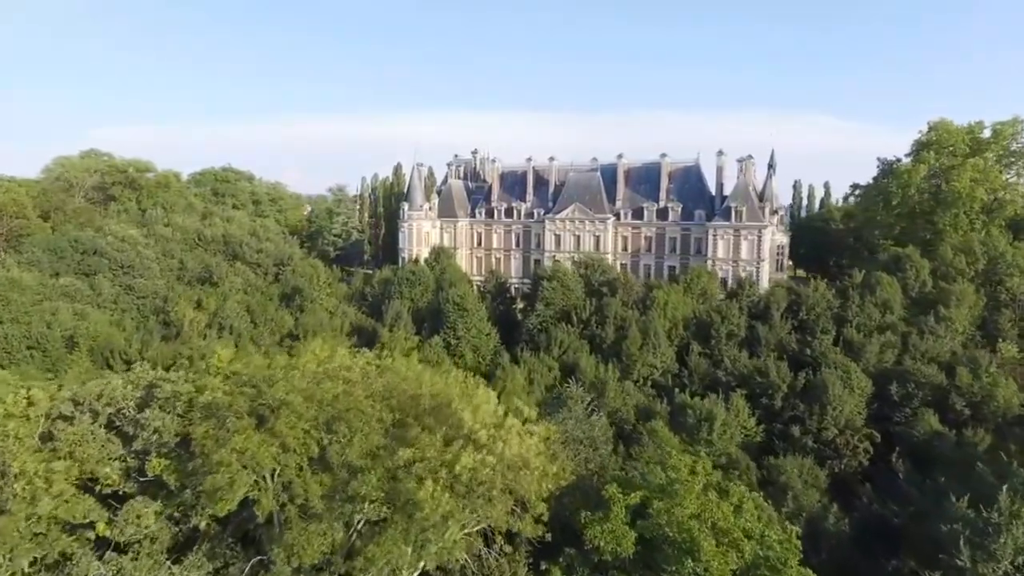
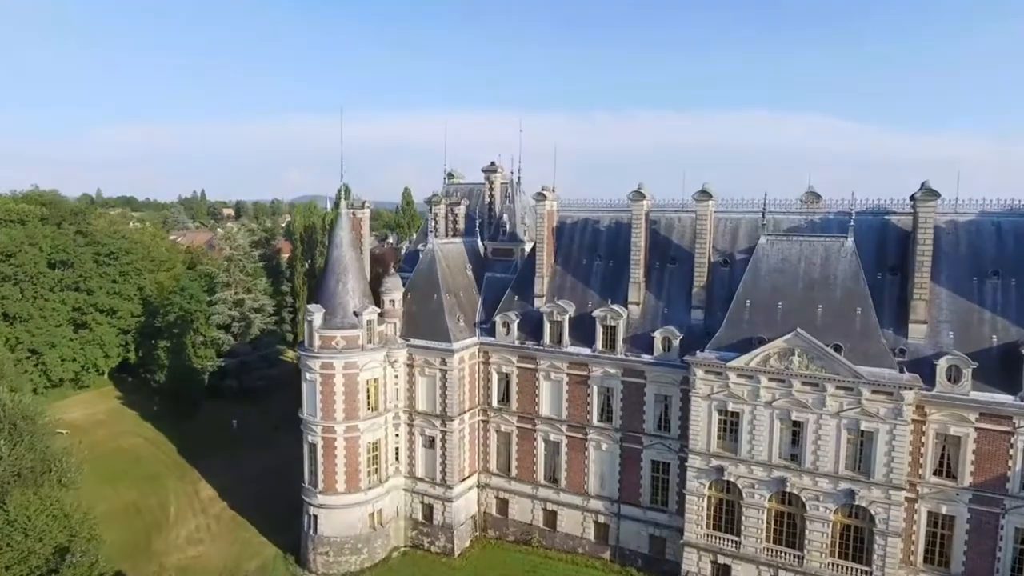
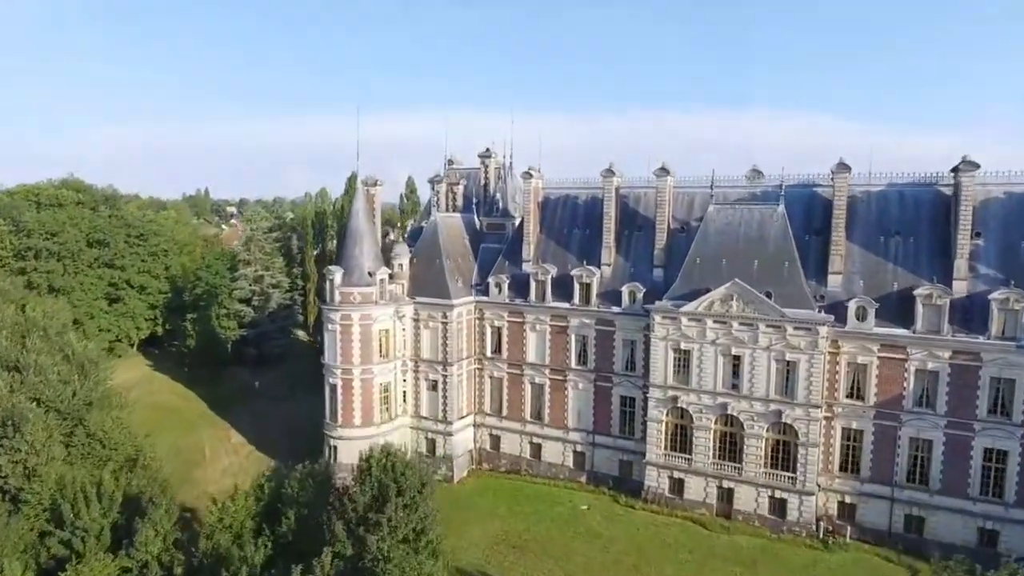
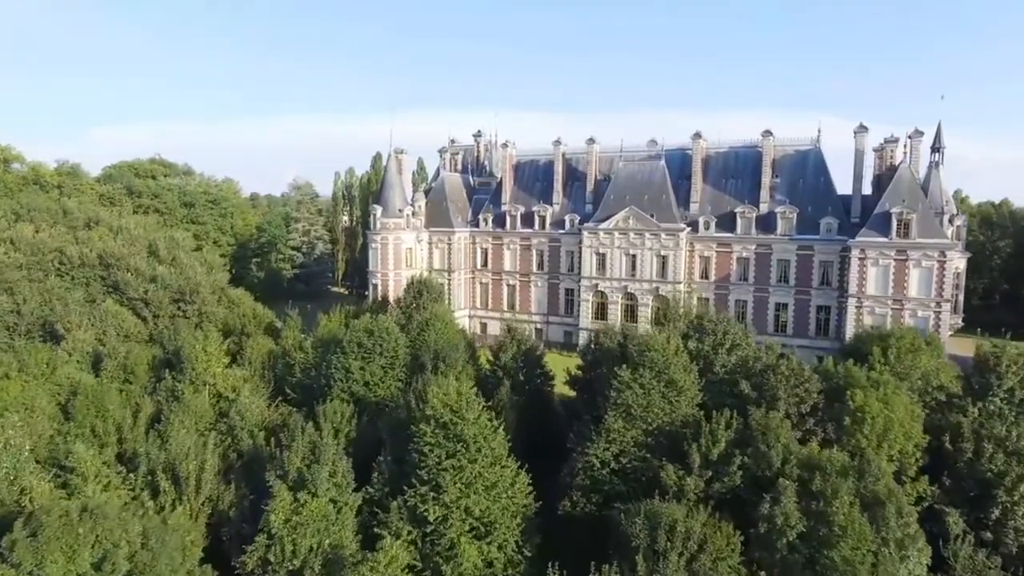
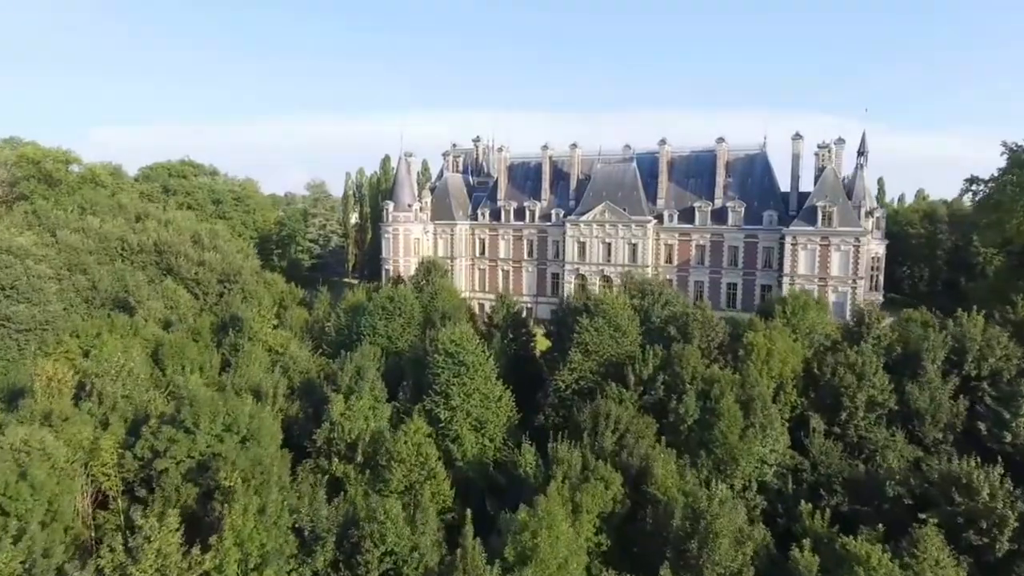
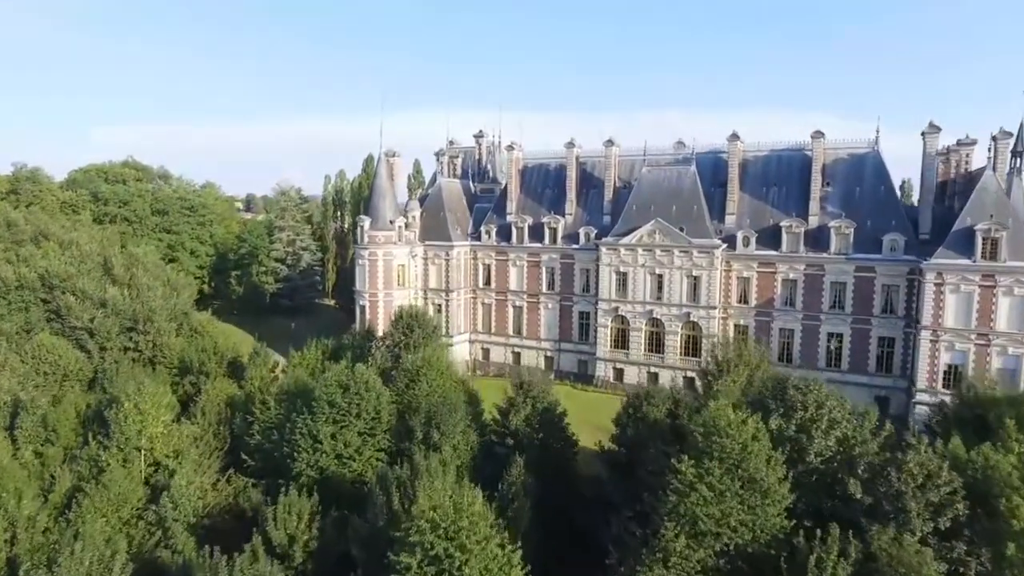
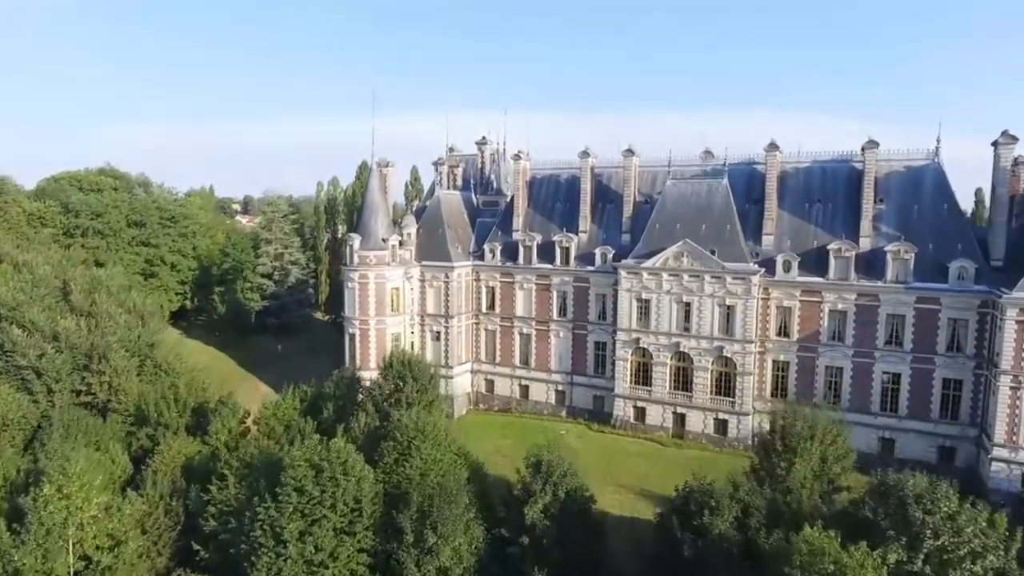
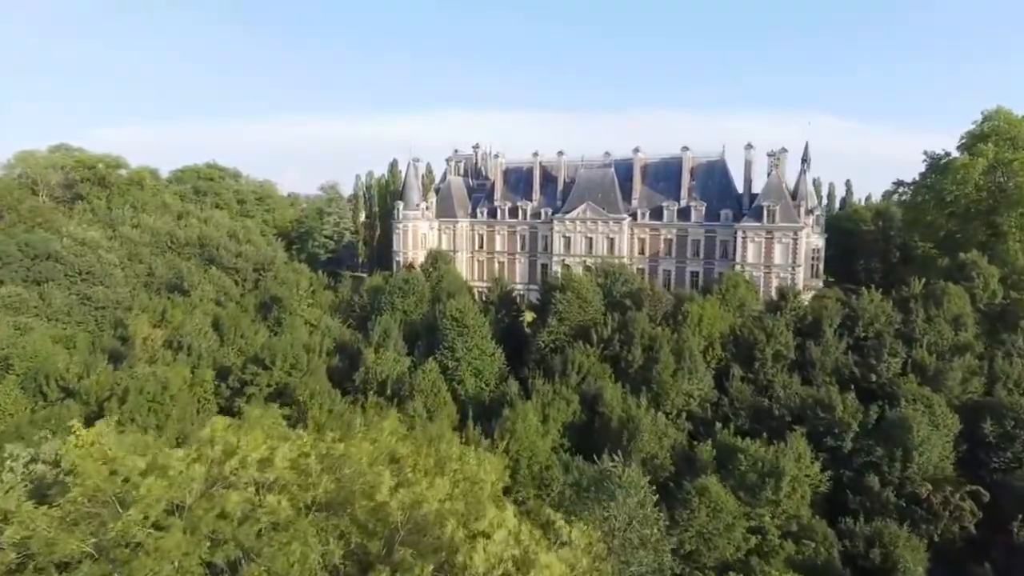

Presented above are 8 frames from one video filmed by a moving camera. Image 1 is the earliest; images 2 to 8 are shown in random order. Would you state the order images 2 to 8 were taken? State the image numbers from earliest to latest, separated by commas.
8, 5, 4, 6, 7, 3, 2
